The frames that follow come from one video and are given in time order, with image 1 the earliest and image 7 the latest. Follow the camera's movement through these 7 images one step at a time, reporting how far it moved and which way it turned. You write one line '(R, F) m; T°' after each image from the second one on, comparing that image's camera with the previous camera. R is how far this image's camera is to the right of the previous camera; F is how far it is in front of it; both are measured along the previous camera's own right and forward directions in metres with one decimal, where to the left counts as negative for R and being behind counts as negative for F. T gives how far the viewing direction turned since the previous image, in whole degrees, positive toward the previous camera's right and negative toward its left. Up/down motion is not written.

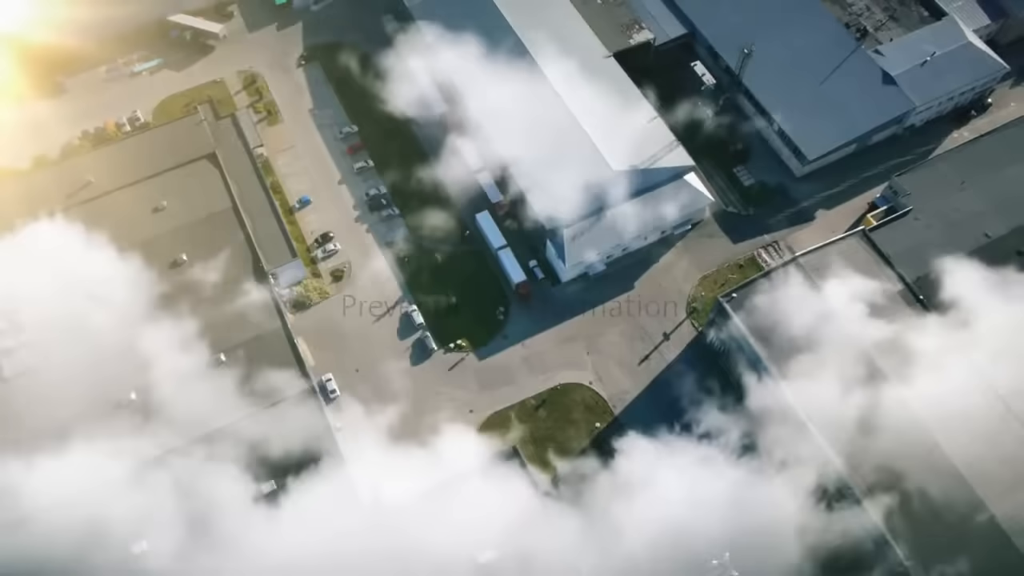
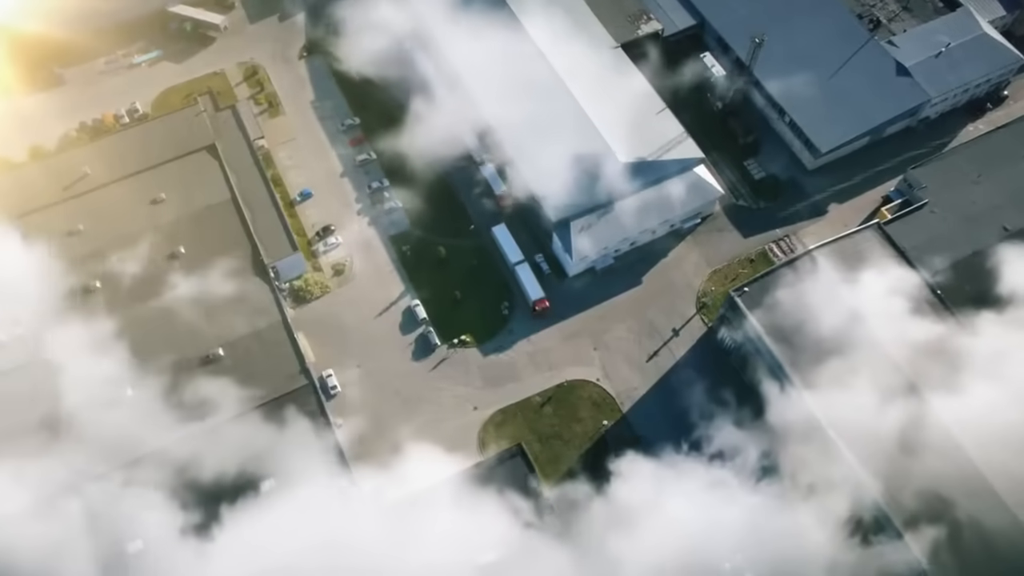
(0.0, +1.2) m; 0°
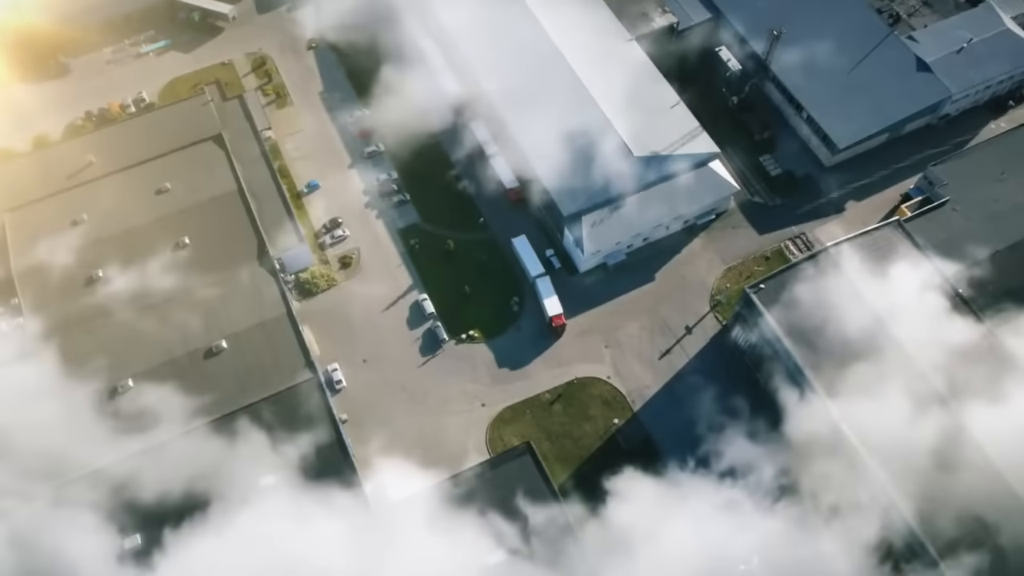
(-0.2, +1.1) m; -1°
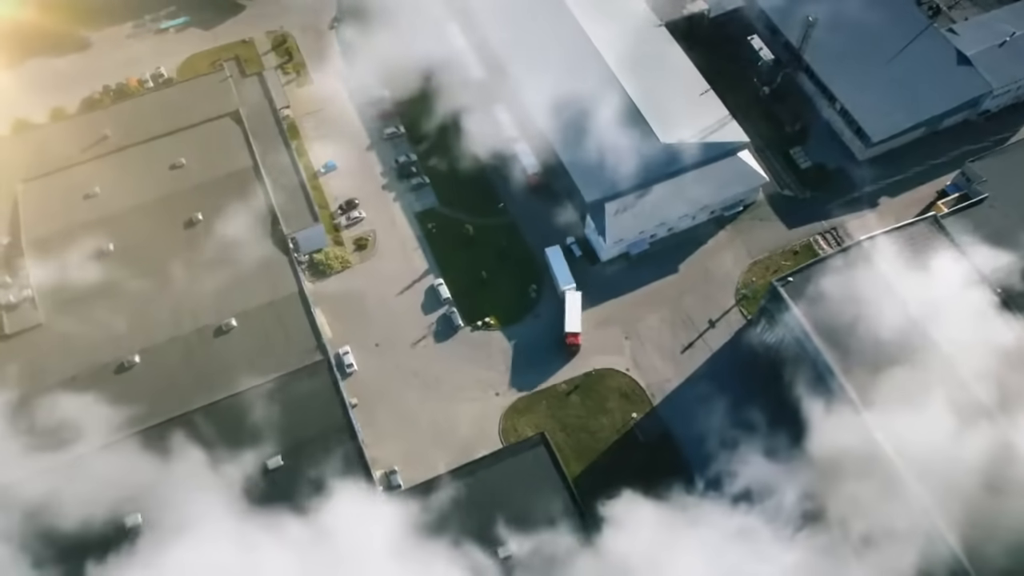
(-0.1, +1.4) m; -1°
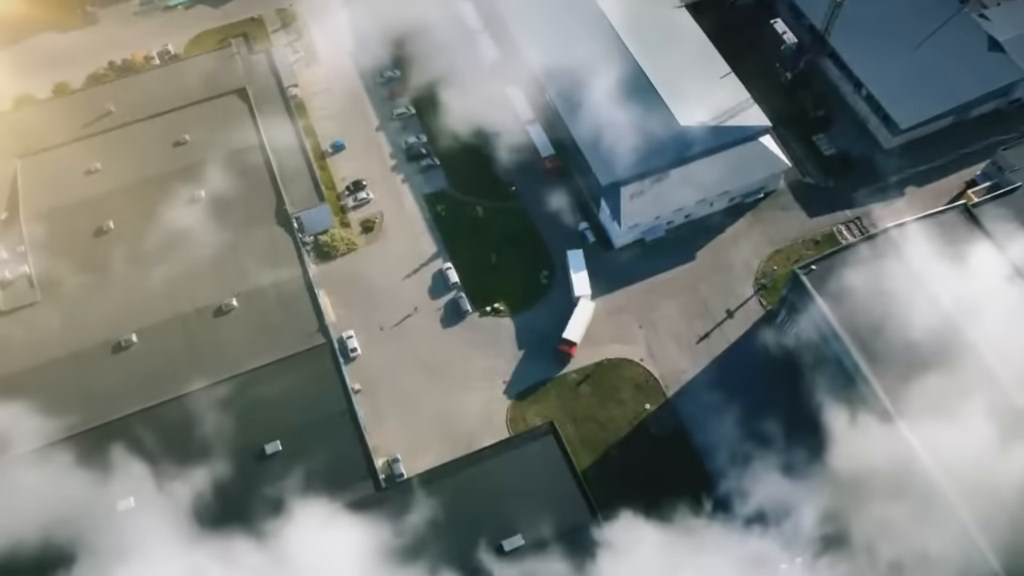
(+0.1, +1.6) m; -1°
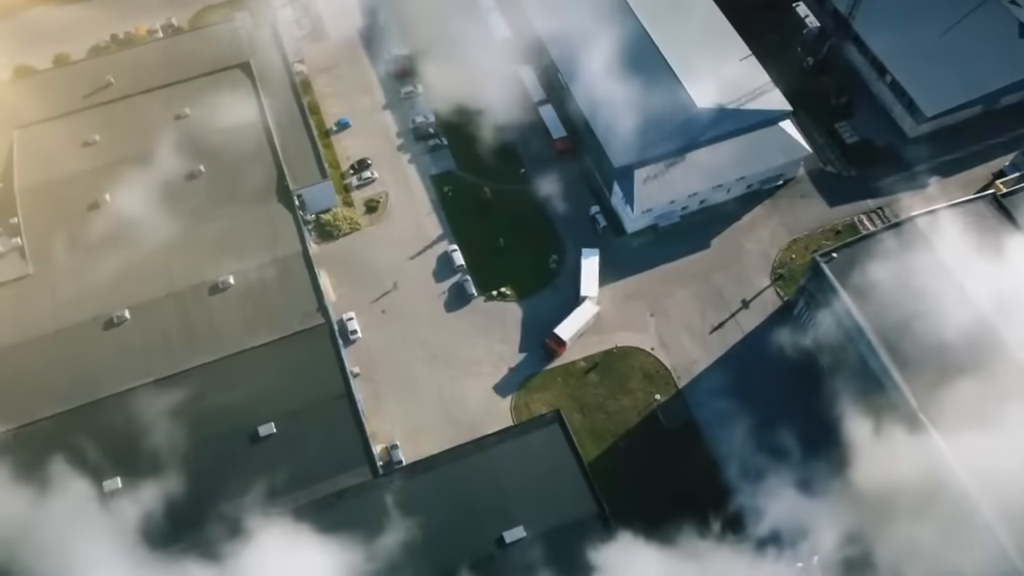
(+0.1, +1.6) m; -1°
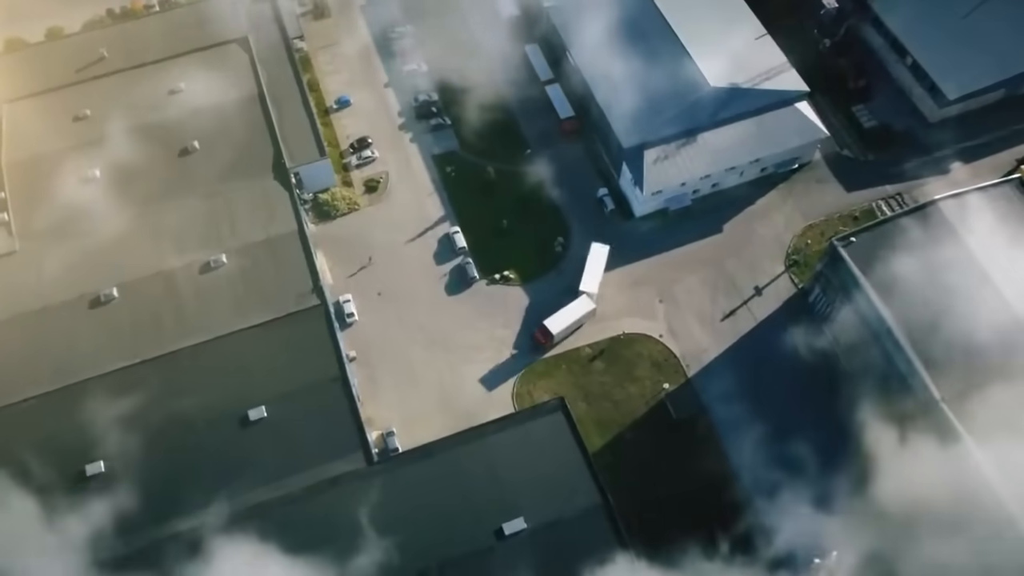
(+0.2, +1.6) m; 0°
